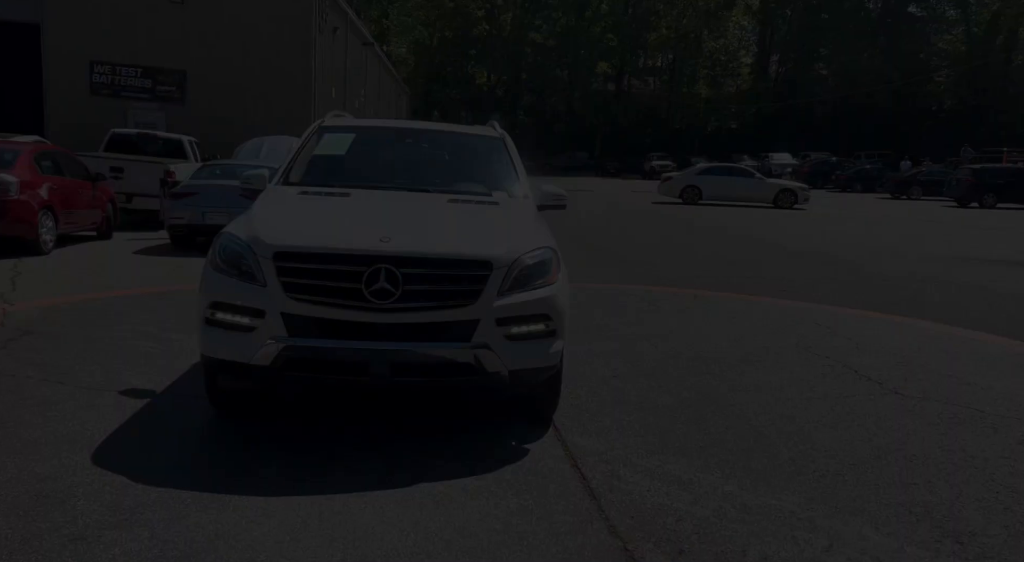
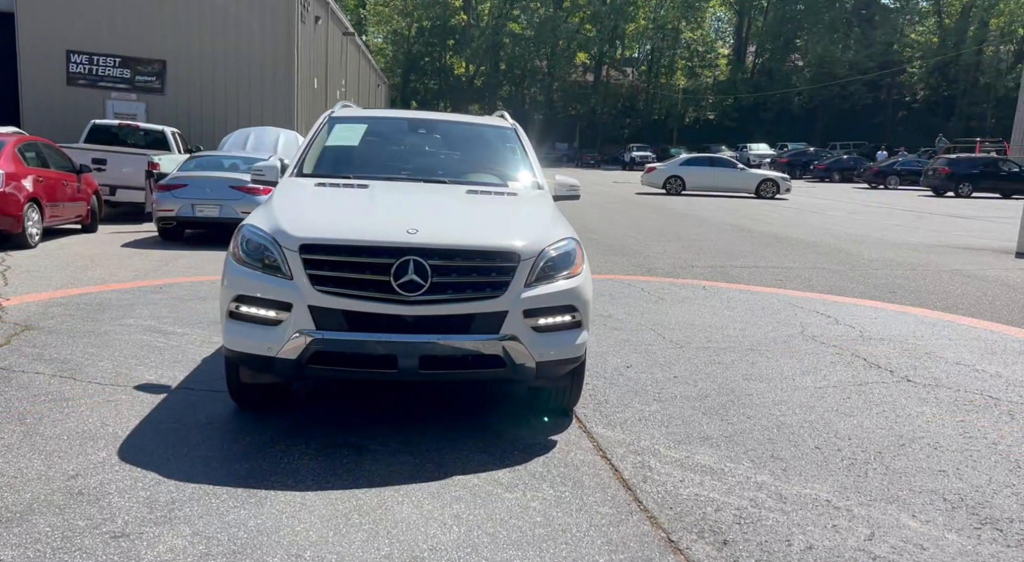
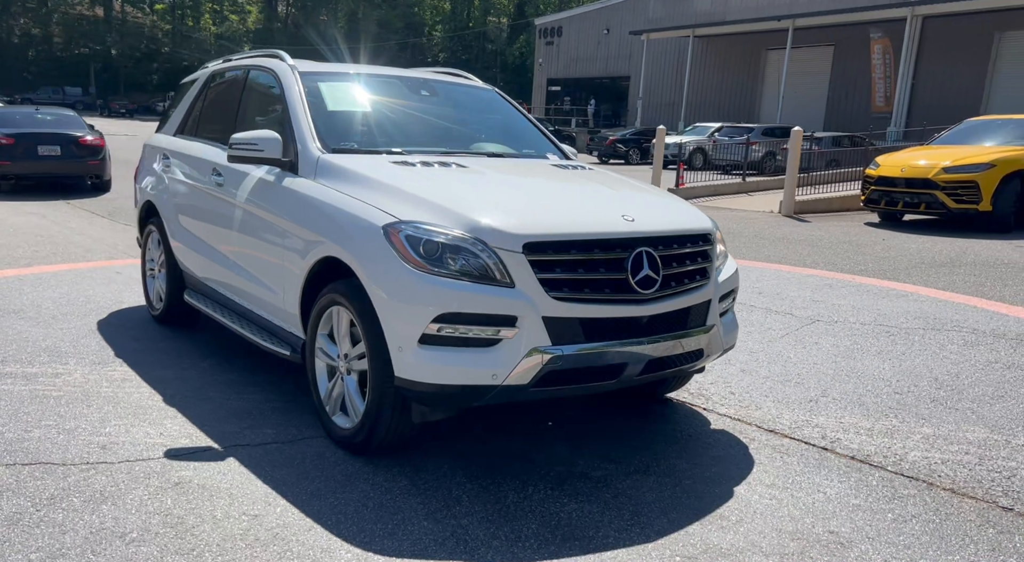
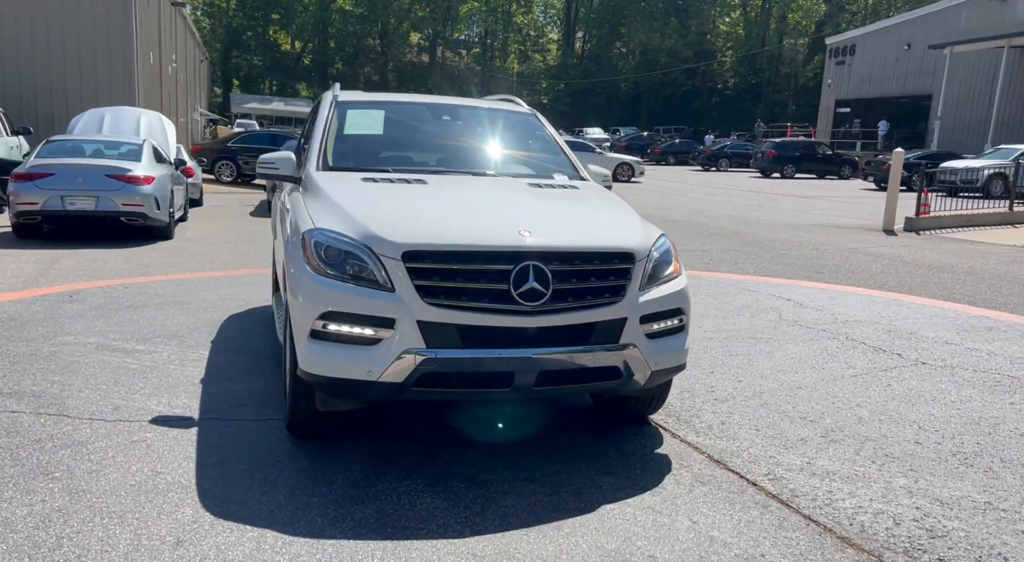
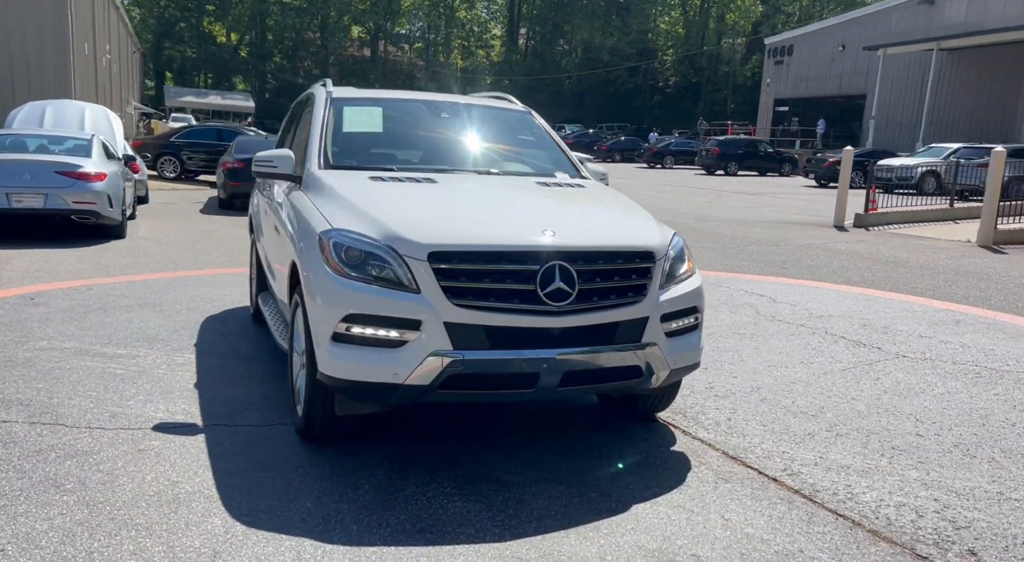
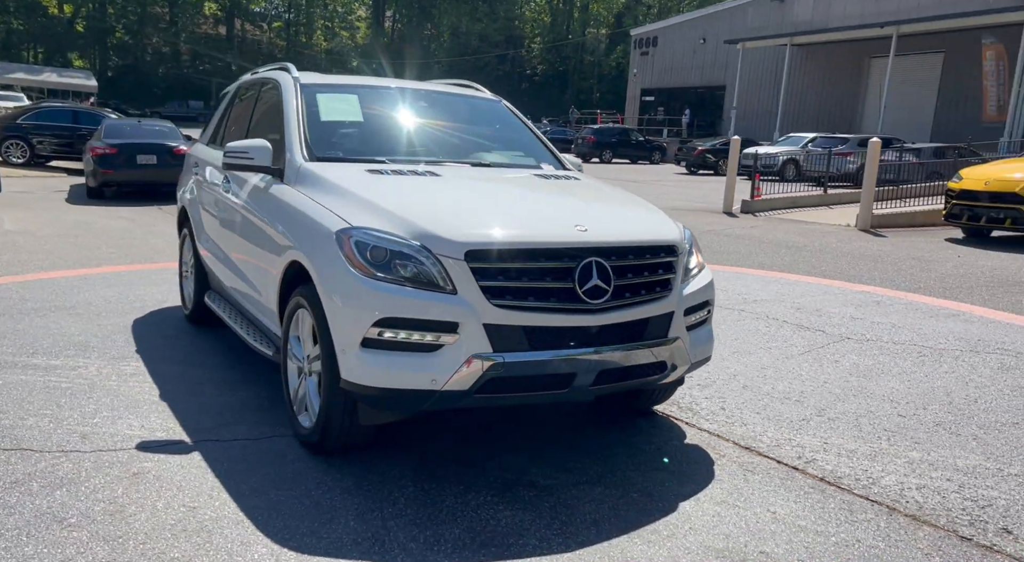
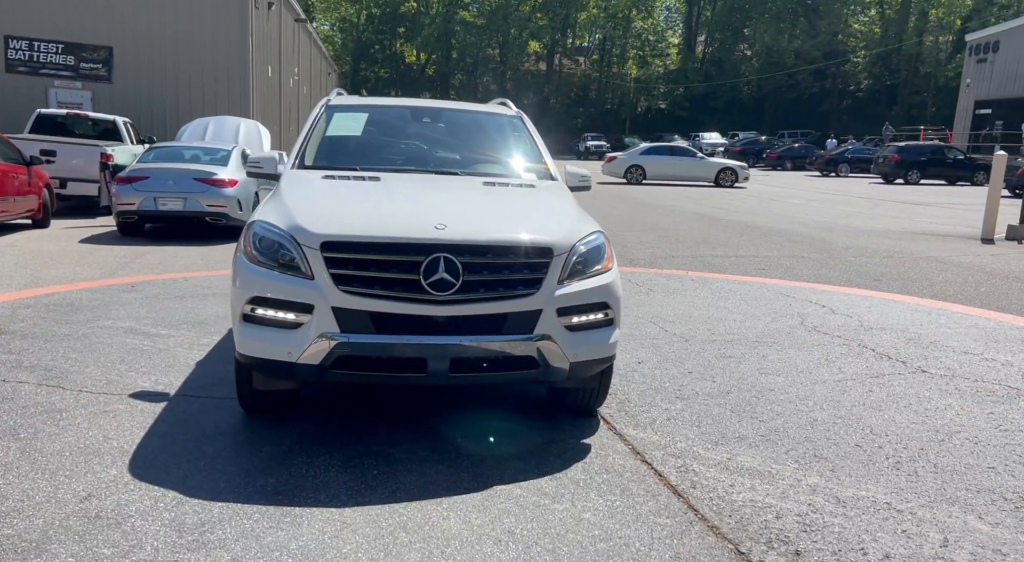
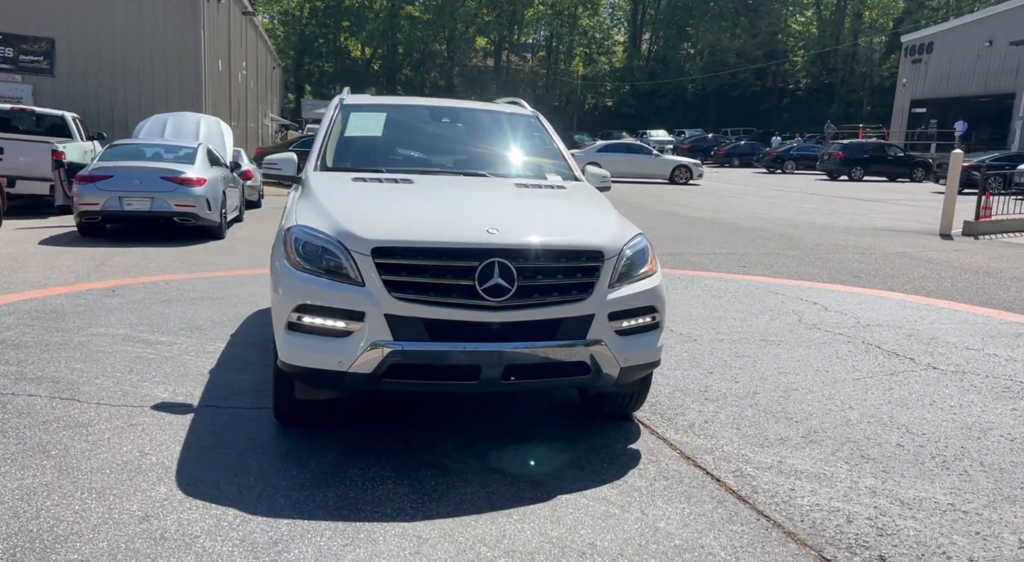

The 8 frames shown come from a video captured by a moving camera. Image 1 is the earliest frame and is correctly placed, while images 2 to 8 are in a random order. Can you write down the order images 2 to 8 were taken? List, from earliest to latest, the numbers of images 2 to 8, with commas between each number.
2, 7, 8, 4, 5, 6, 3
